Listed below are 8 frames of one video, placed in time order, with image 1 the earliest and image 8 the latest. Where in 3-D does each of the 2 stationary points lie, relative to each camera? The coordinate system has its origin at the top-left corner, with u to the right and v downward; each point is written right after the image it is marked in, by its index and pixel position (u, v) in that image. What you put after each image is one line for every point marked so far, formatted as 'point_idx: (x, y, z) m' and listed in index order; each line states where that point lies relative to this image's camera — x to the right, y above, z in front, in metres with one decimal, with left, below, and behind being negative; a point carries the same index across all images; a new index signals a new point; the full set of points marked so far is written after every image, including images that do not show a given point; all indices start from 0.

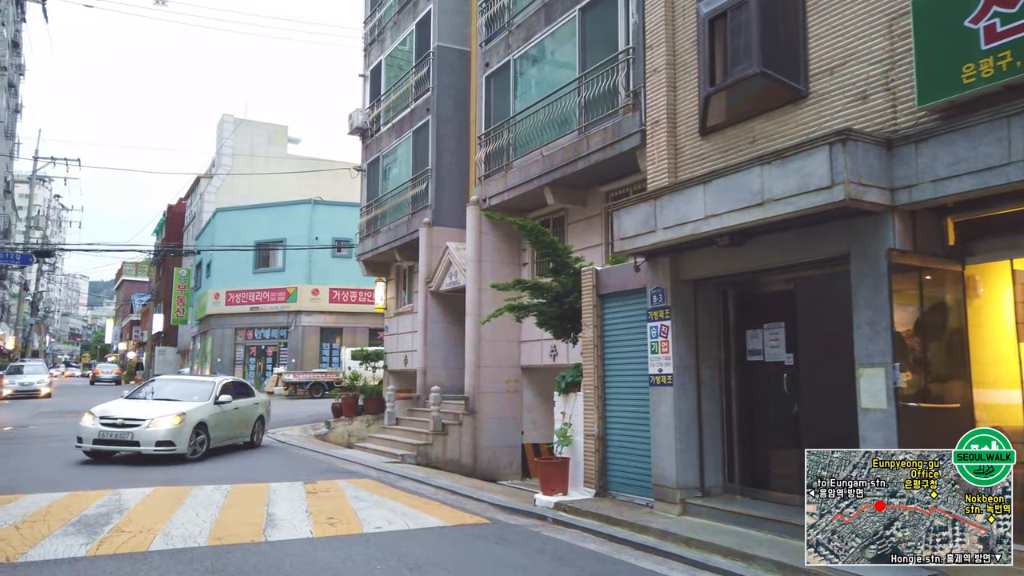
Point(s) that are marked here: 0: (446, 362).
0: (-1.6, -1.7, +17.8) m
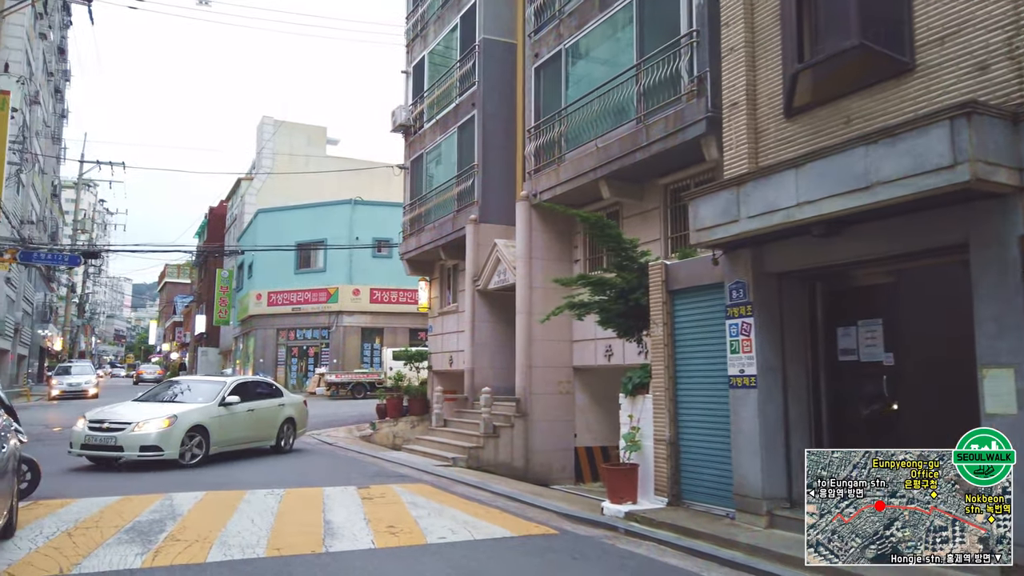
0: (-0.4, -1.7, +17.3) m
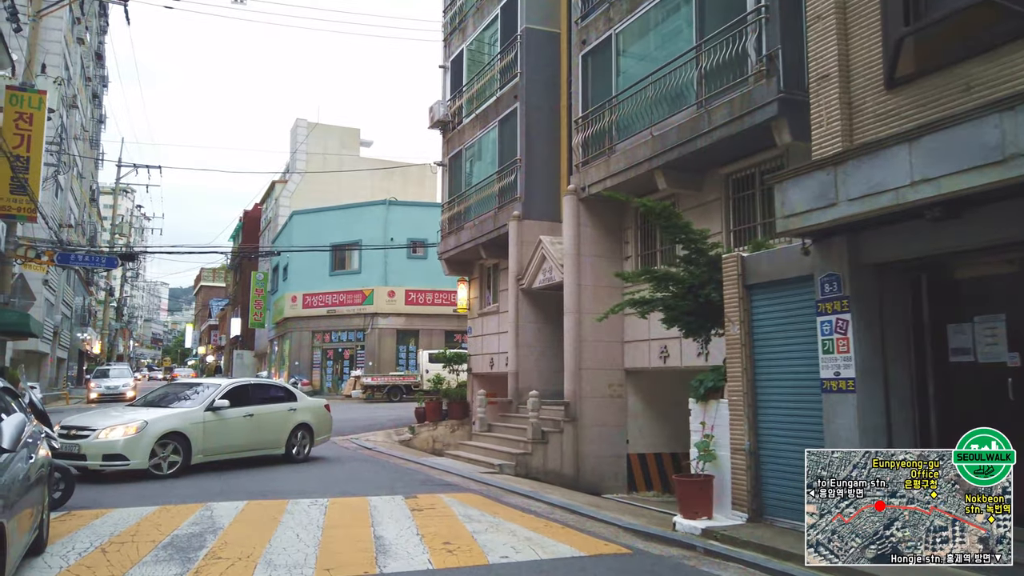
0: (+0.6, -1.7, +16.6) m
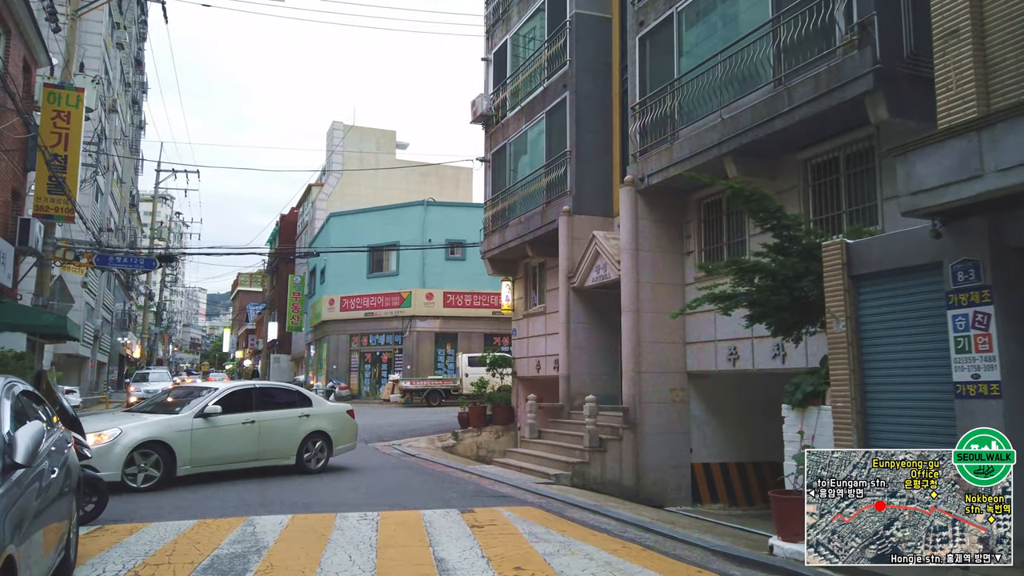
0: (+1.7, -1.7, +15.7) m
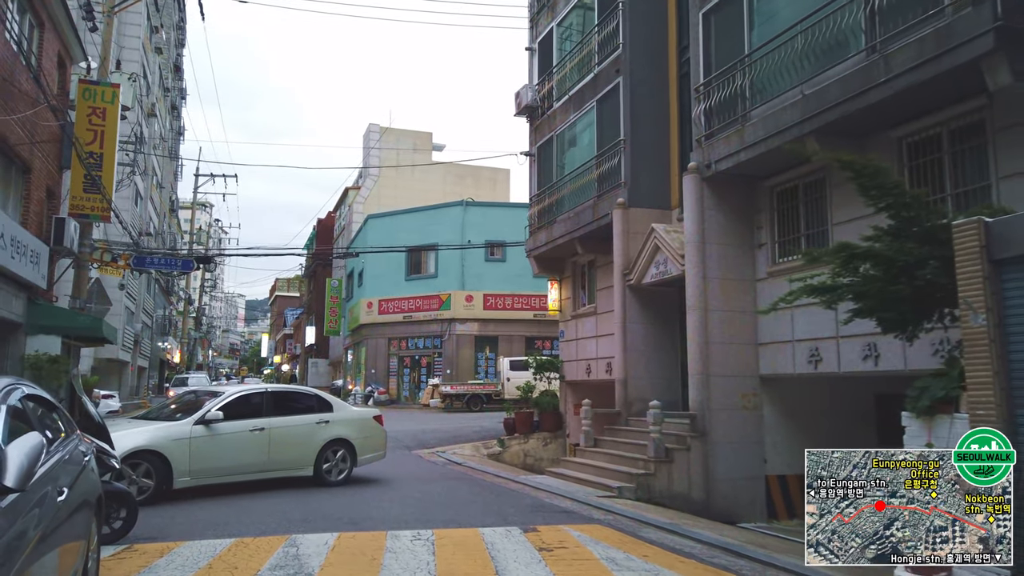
0: (+2.7, -1.6, +14.7) m
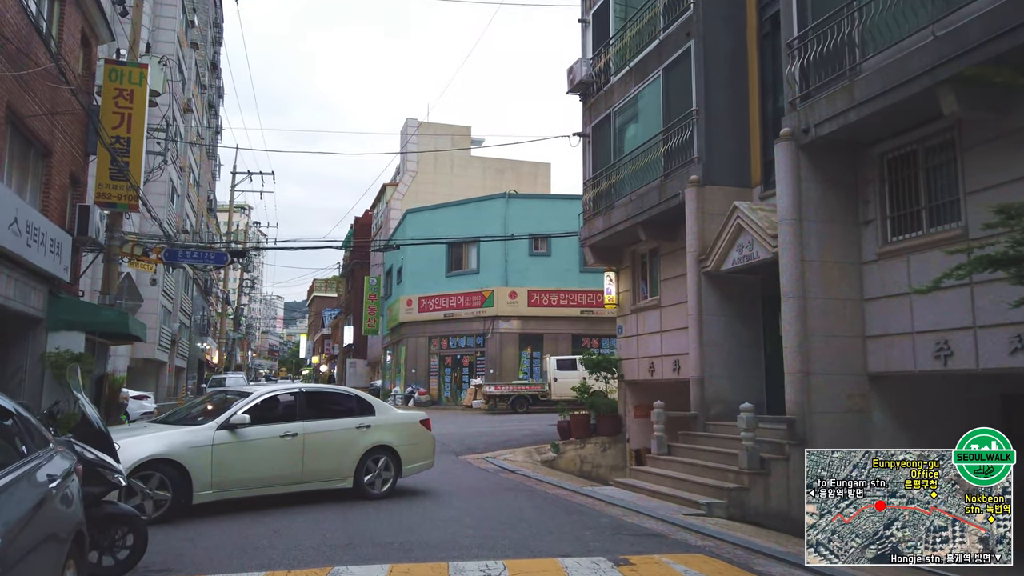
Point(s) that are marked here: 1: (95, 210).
0: (+3.8, -1.4, +13.0) m
1: (-8.5, +1.6, +15.3) m
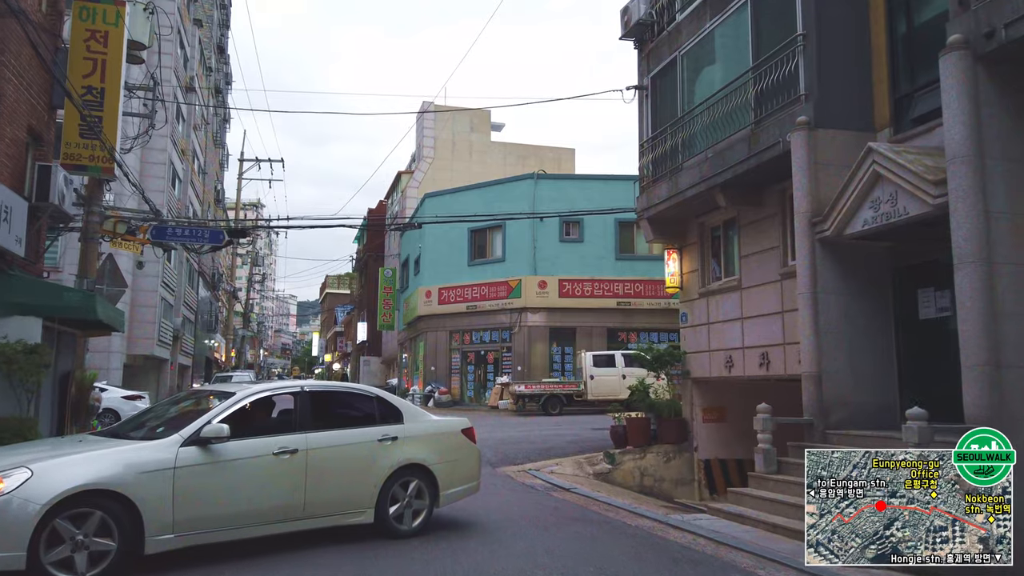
0: (+4.6, -1.0, +10.1) m
1: (-7.7, +2.0, +12.6) m
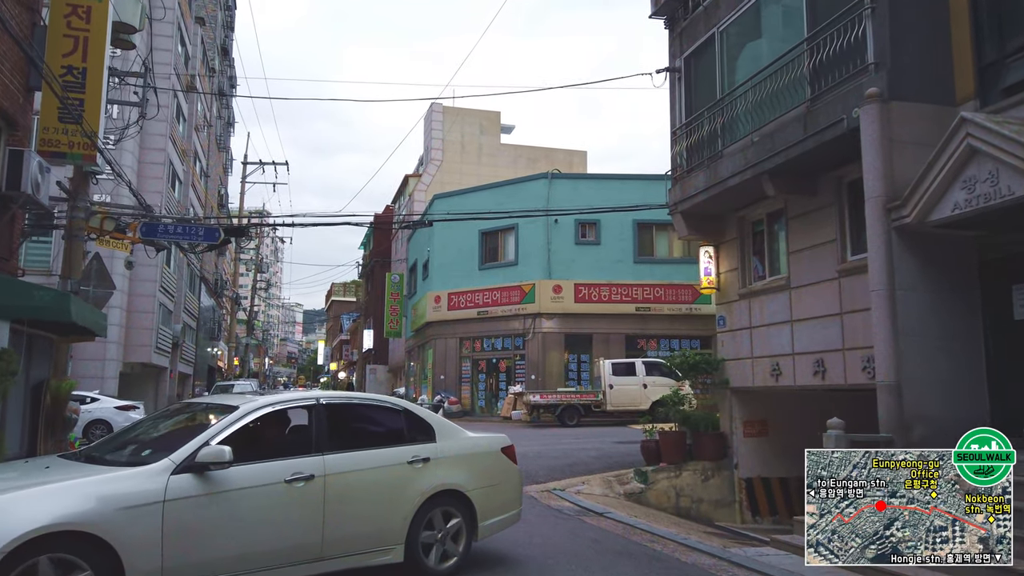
0: (+5.0, -0.9, +8.8) m
1: (-7.3, +2.0, +11.4) m
